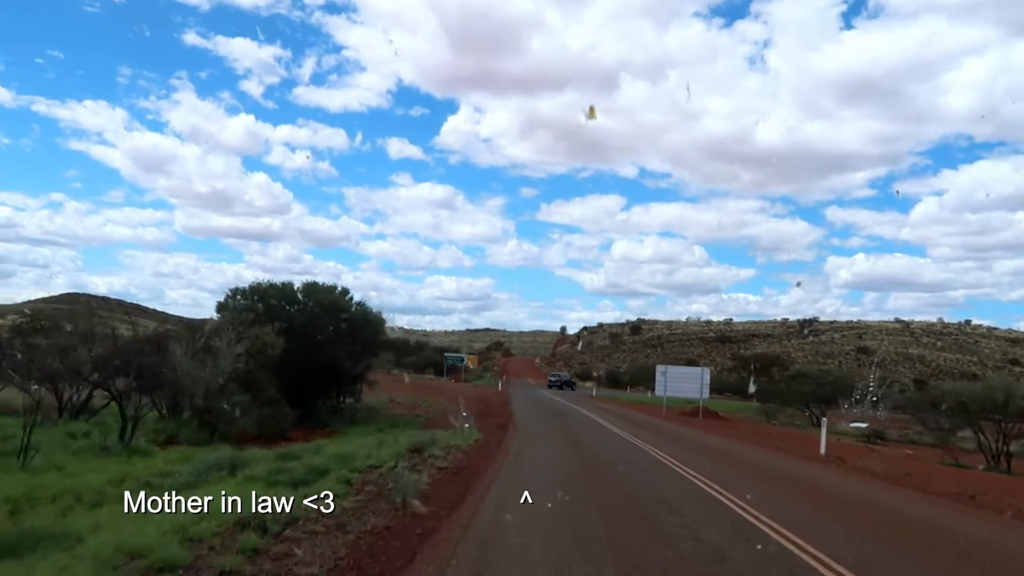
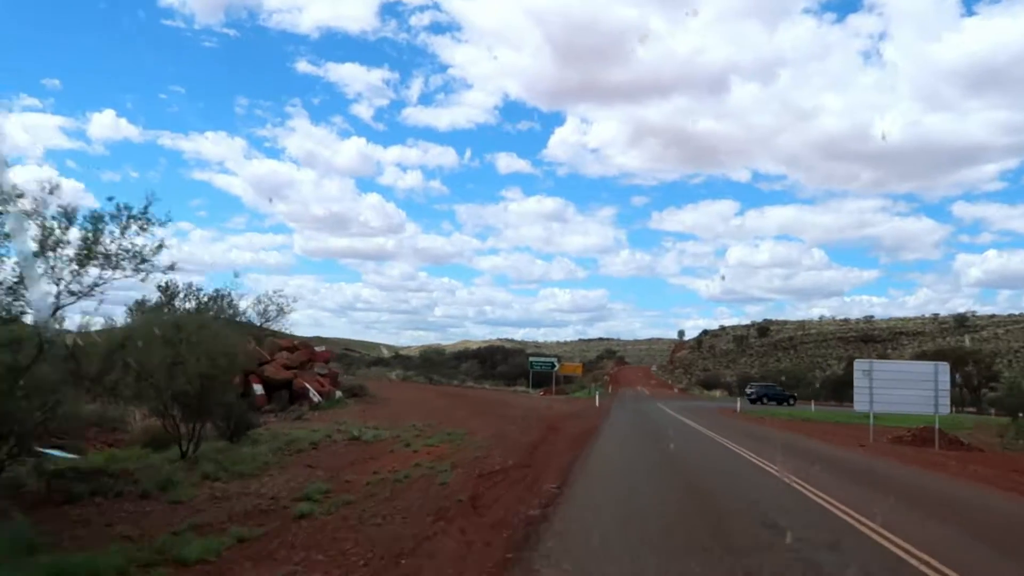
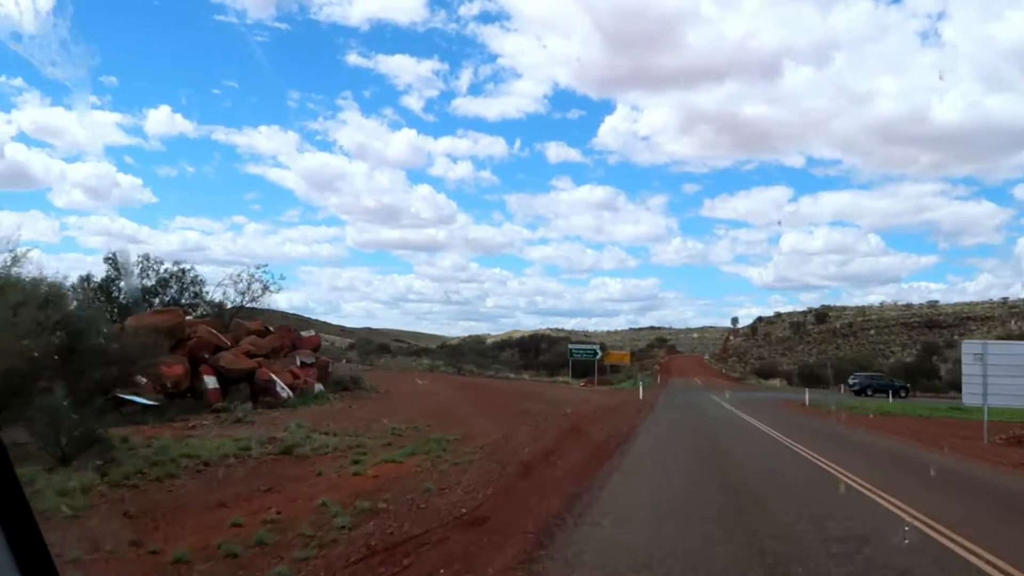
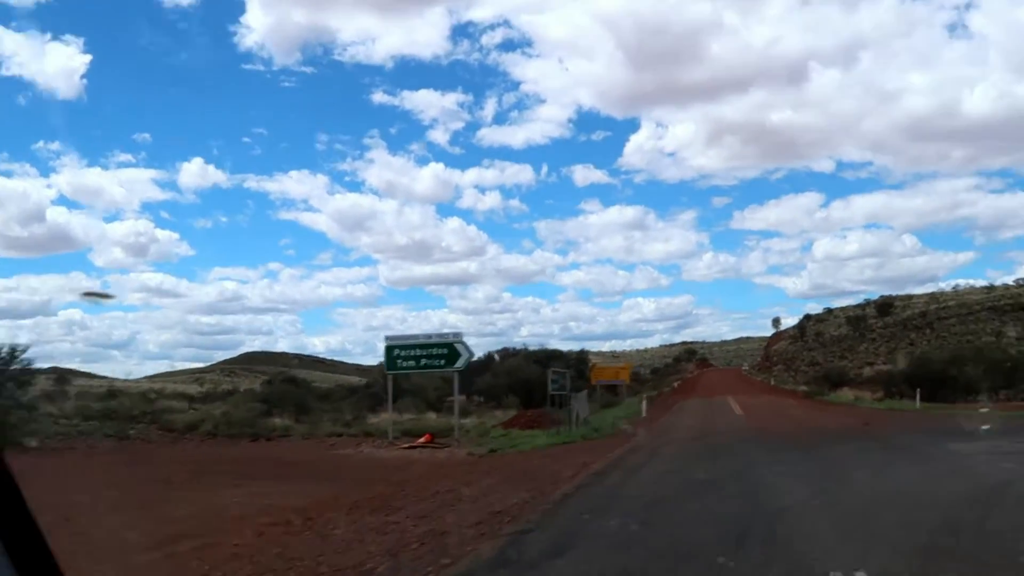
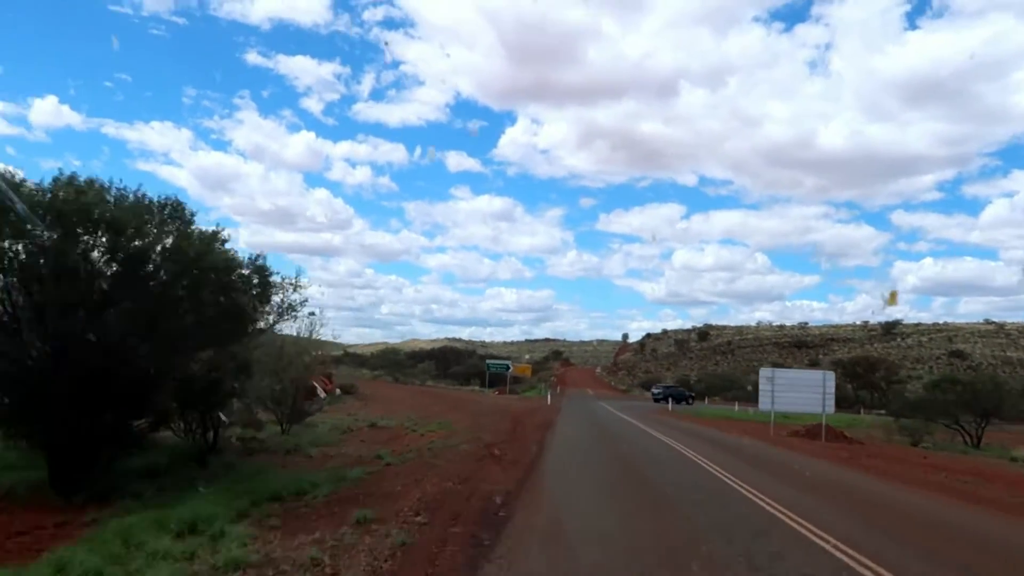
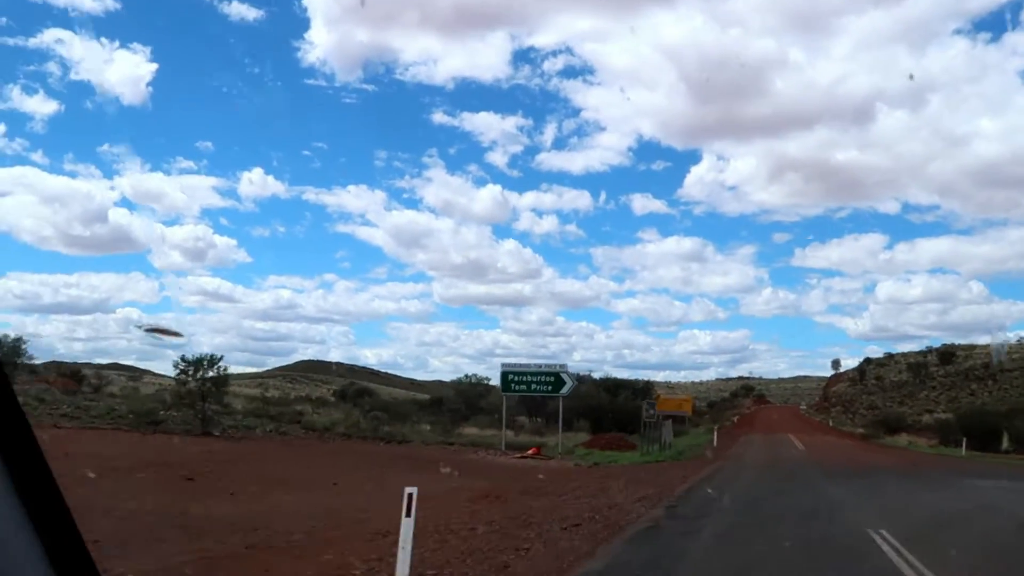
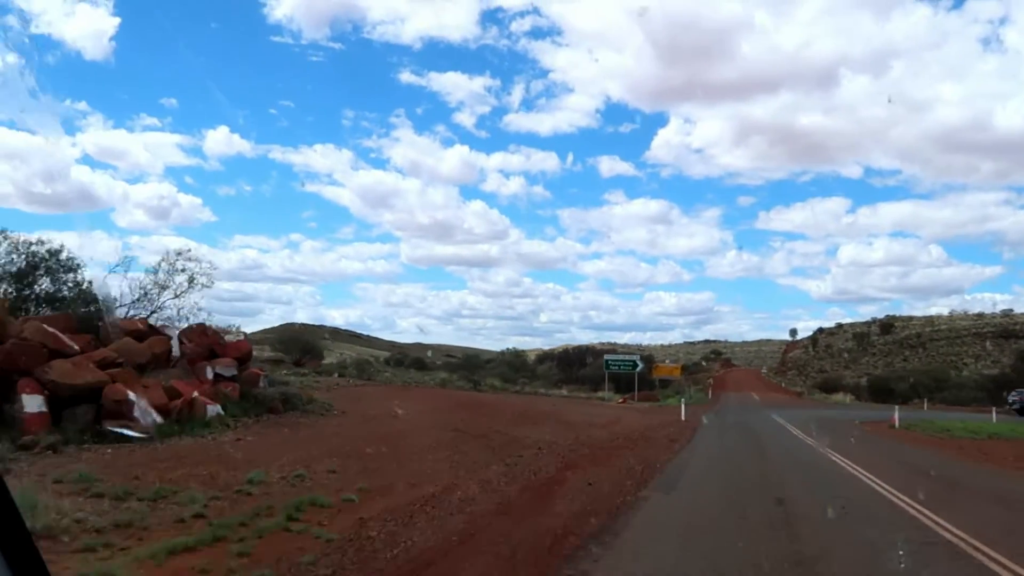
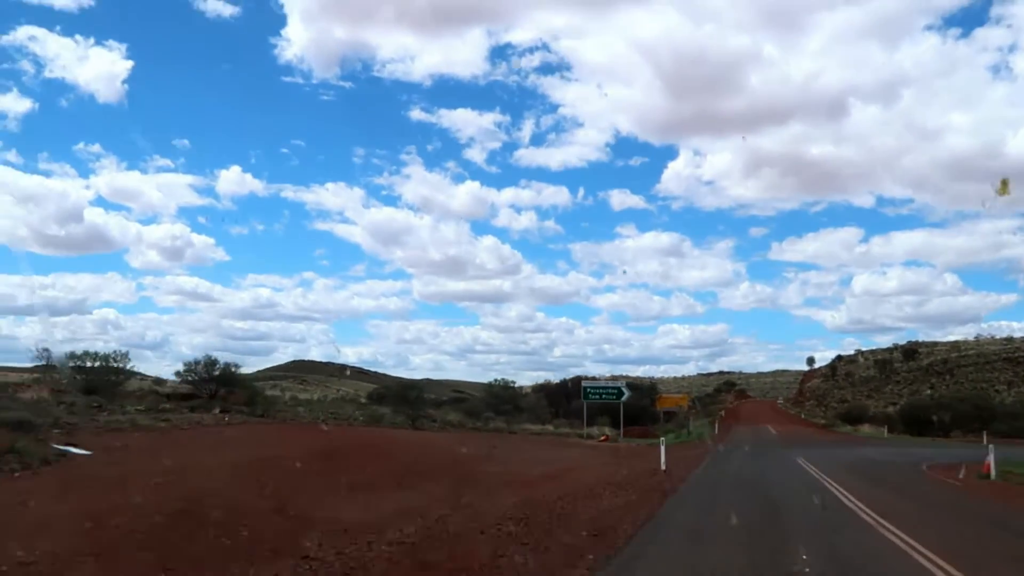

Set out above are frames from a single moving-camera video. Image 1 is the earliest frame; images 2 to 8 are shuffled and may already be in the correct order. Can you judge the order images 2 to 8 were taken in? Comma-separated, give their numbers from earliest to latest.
5, 2, 3, 7, 8, 6, 4
